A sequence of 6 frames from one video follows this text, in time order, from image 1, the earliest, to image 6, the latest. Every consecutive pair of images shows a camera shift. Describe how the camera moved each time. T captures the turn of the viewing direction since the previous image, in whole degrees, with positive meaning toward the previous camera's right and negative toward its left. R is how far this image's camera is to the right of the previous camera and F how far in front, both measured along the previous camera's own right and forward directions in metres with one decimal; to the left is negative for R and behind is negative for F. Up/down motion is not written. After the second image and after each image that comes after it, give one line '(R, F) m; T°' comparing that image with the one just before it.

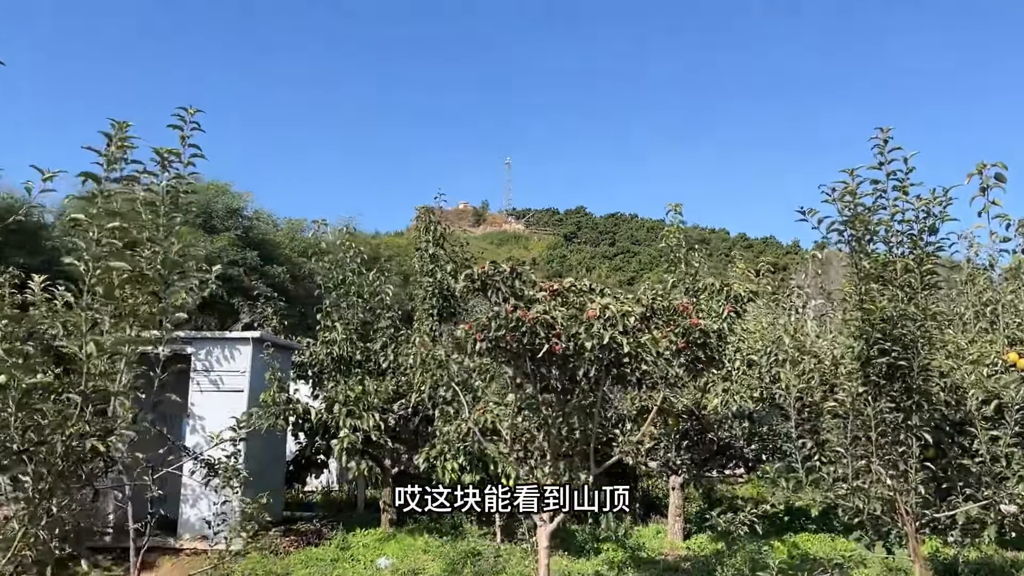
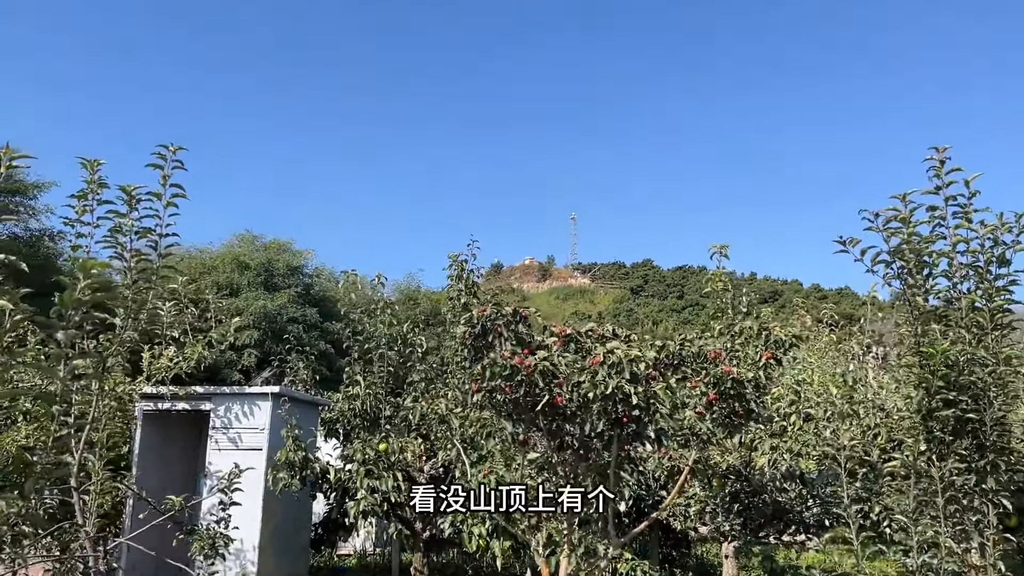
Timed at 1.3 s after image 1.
(+0.3, +0.4) m; -5°
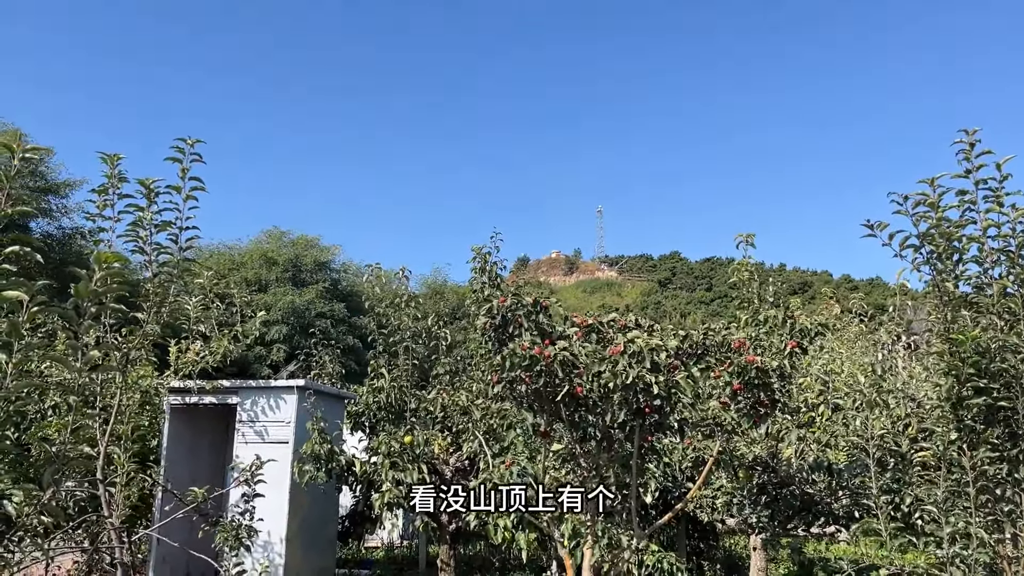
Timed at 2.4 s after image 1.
(0.0, 0.0) m; -2°
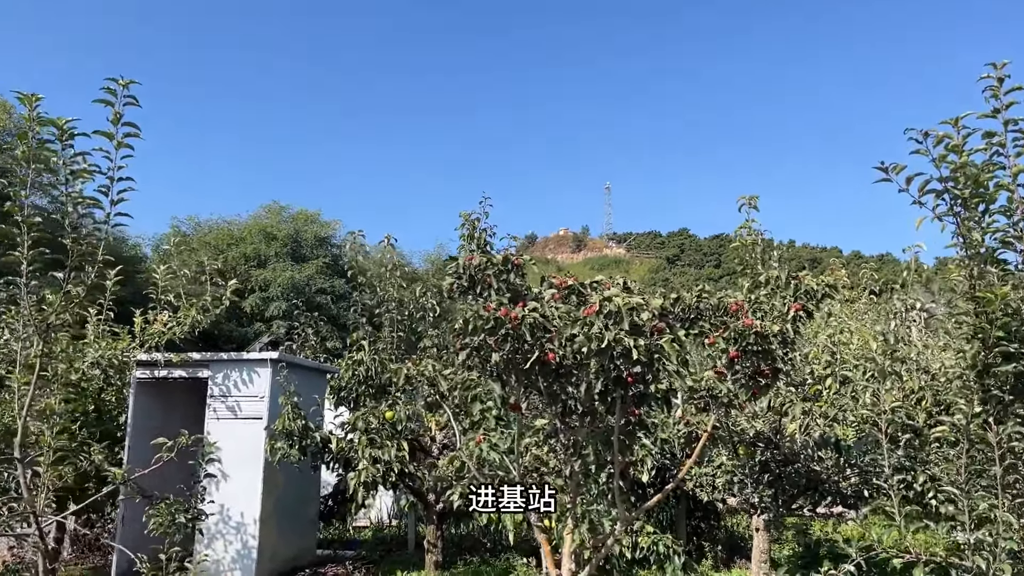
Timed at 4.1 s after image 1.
(+0.2, +0.4) m; -1°
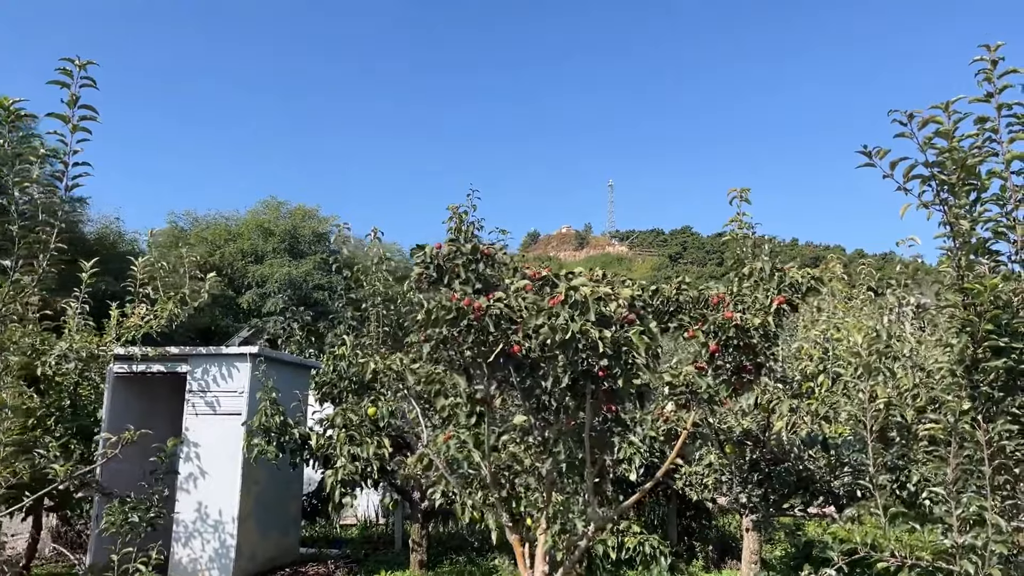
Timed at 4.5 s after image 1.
(+0.1, +0.1) m; 0°
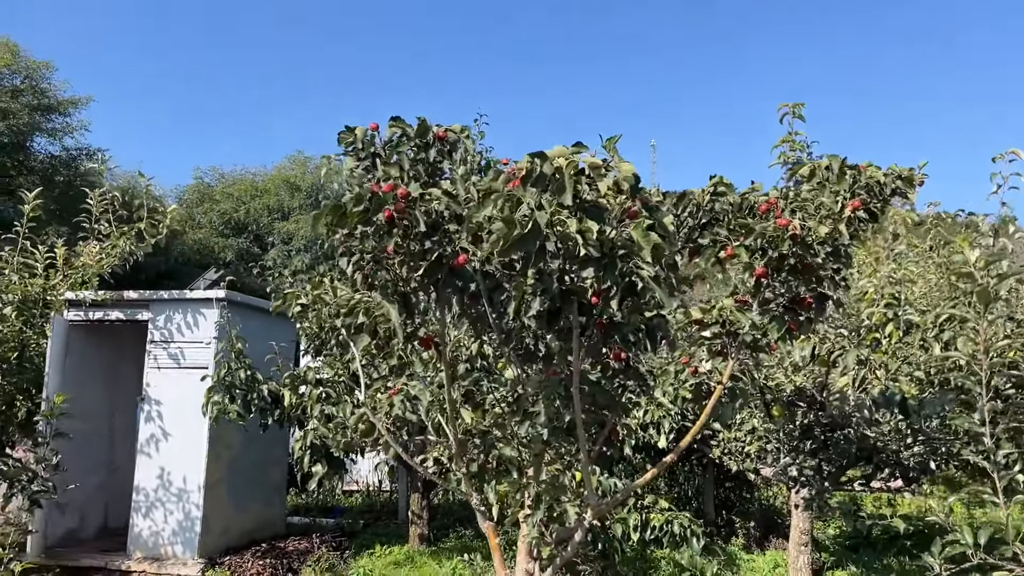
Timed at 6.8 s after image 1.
(+0.2, +0.9) m; -3°
